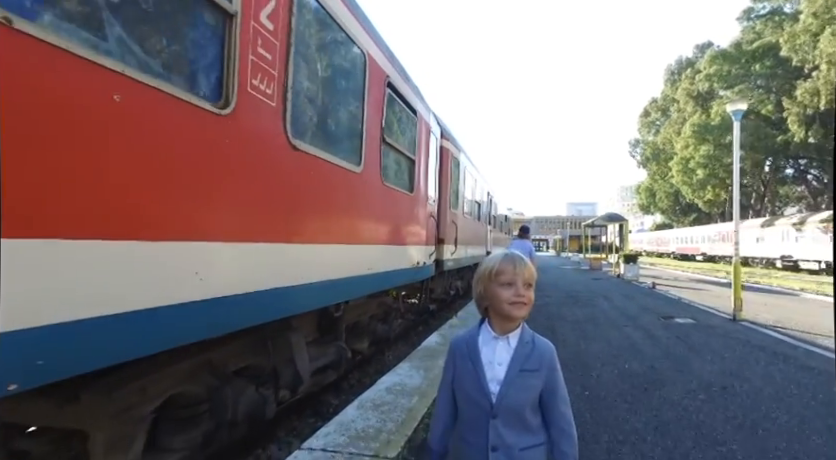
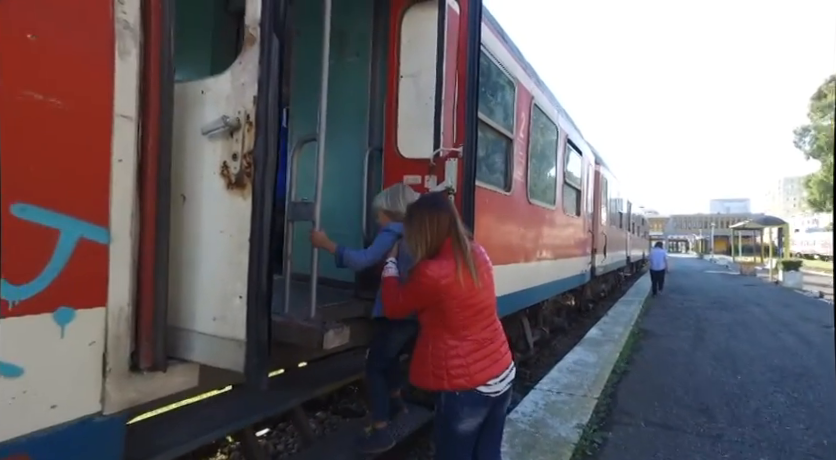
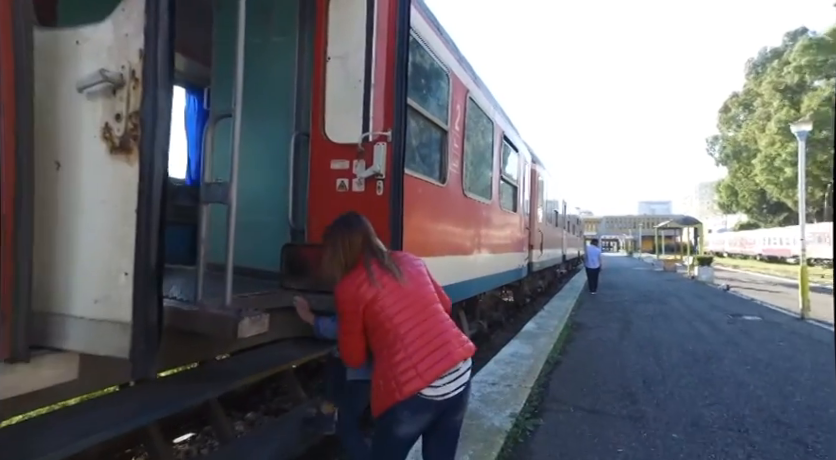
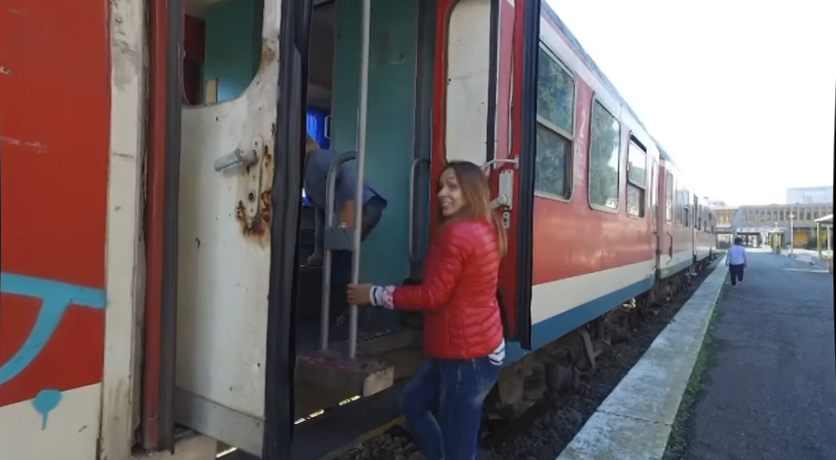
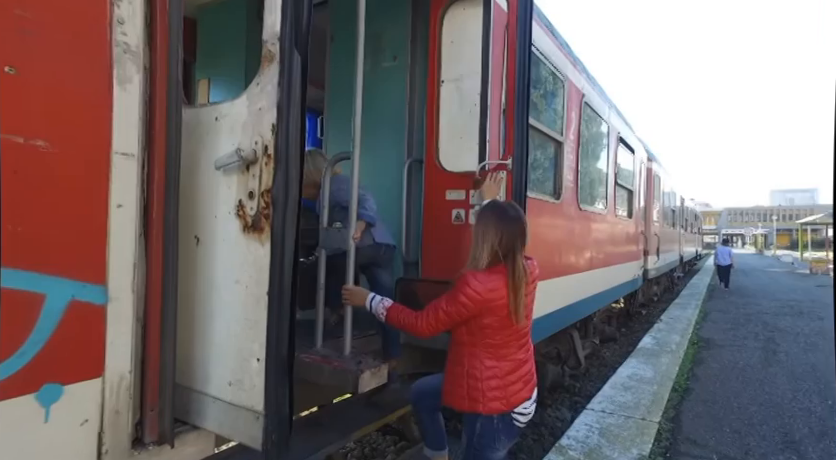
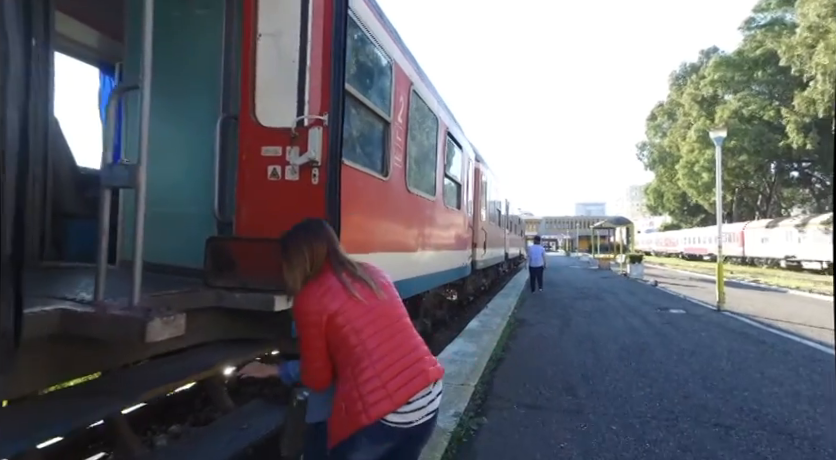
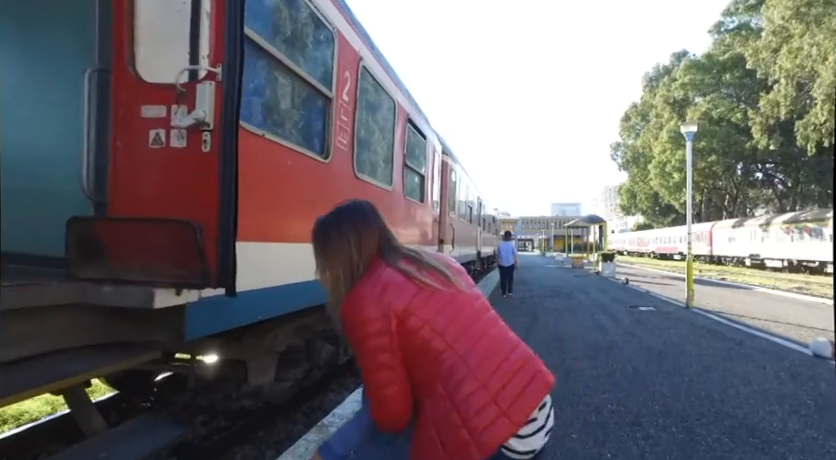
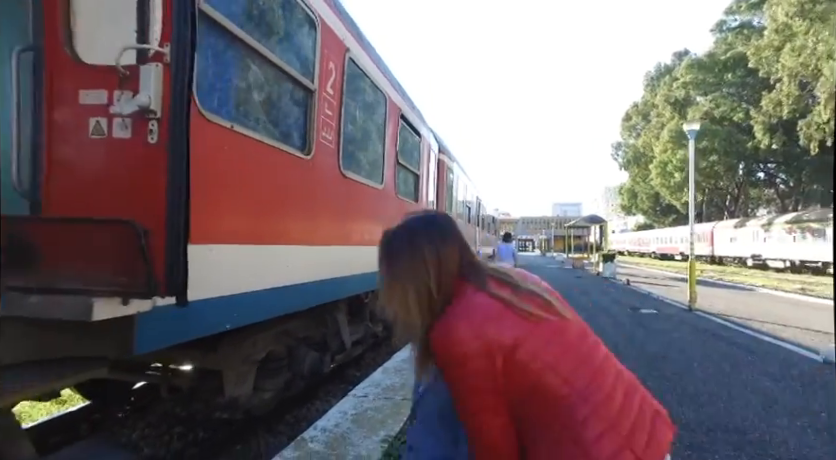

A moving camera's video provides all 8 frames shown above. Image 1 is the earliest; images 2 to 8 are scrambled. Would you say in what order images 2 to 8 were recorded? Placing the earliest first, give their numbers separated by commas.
8, 7, 6, 3, 2, 5, 4
